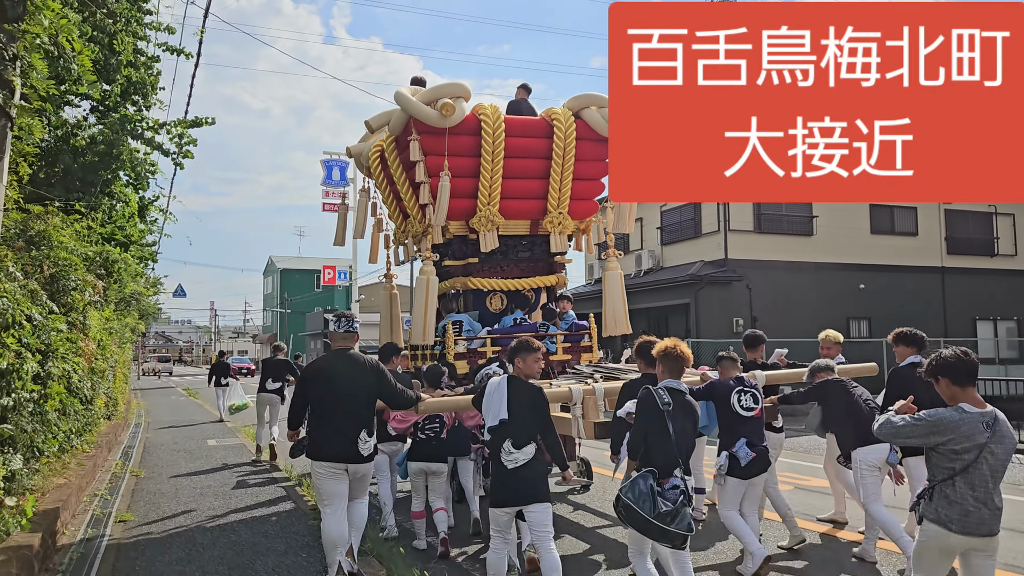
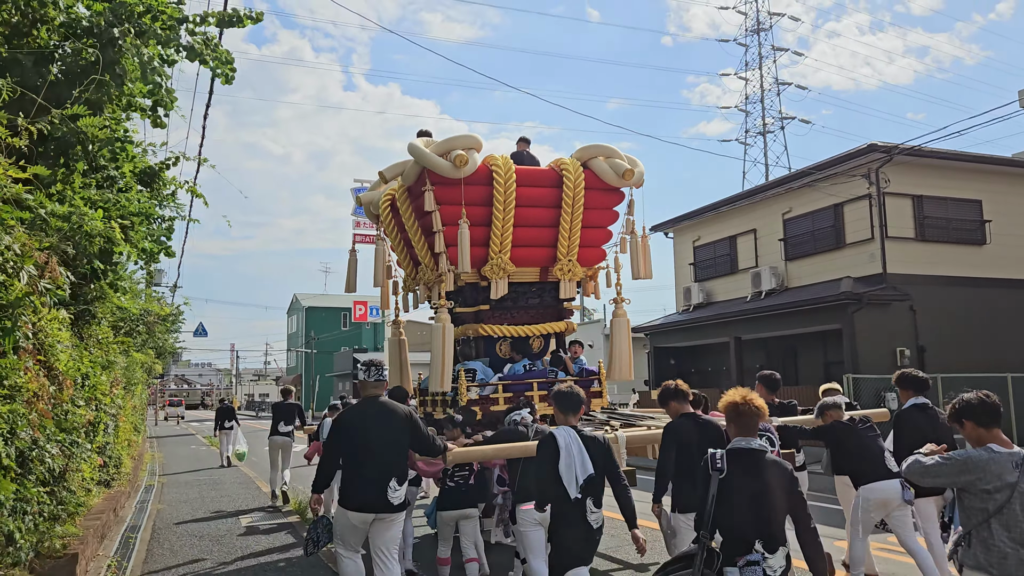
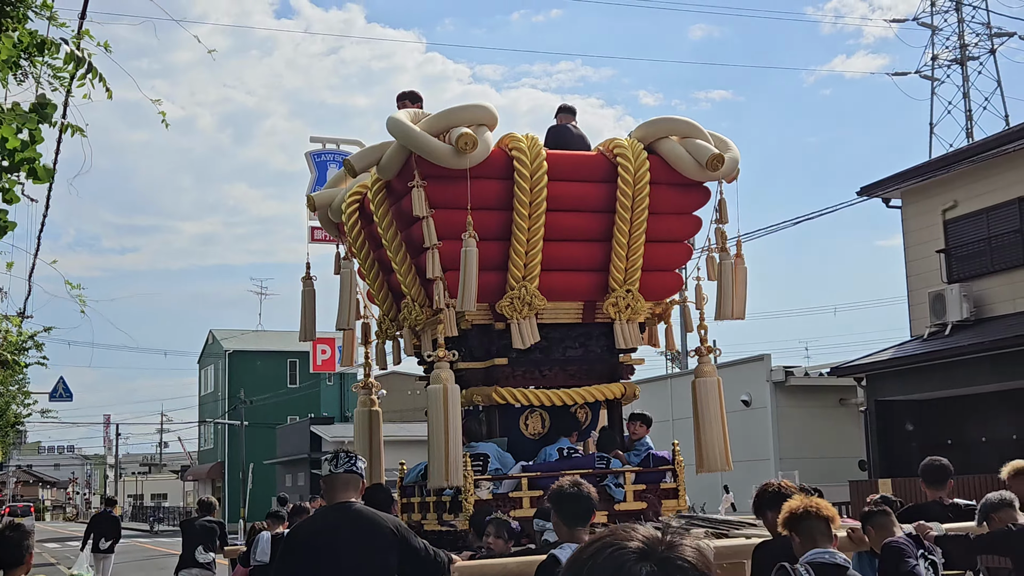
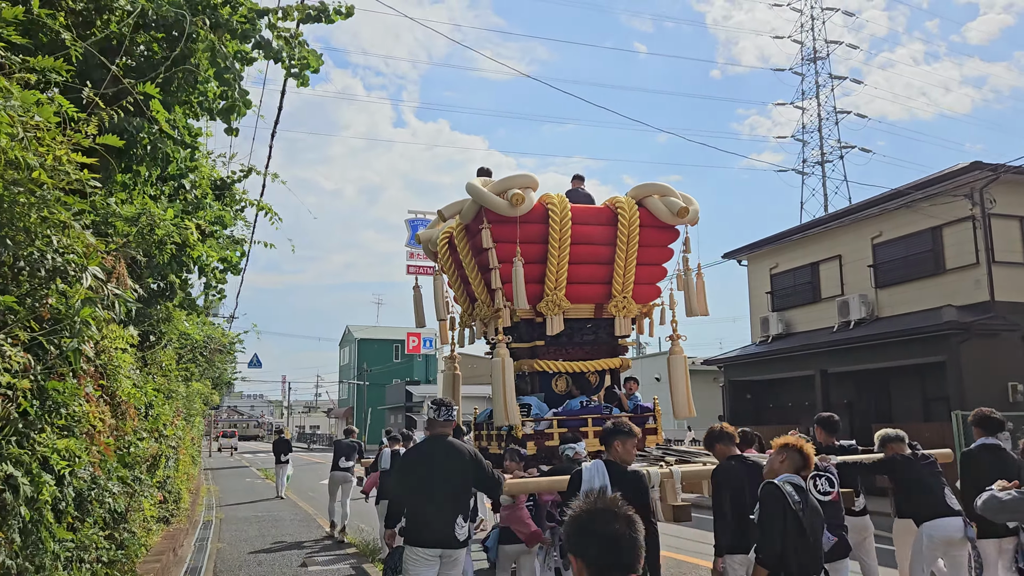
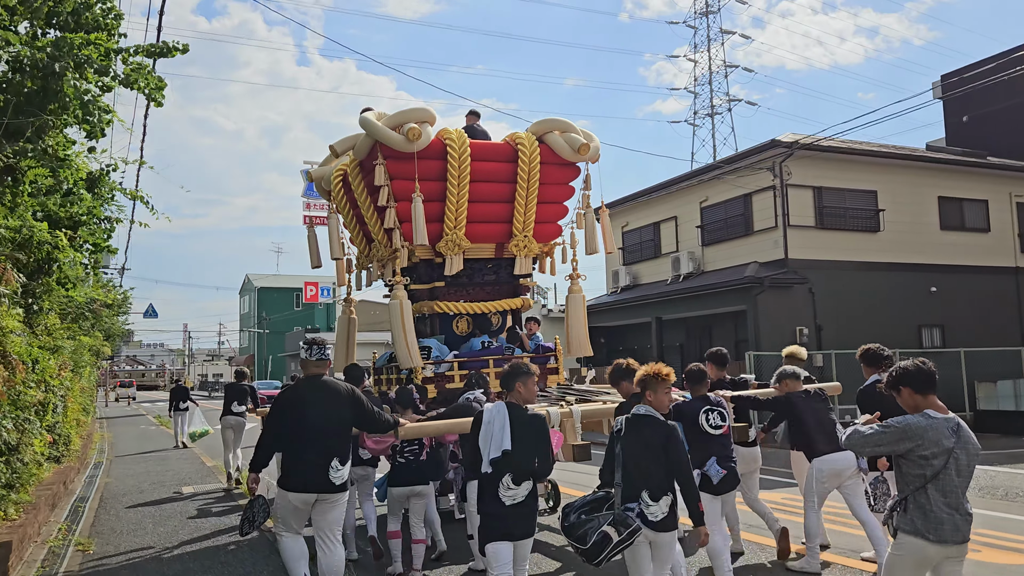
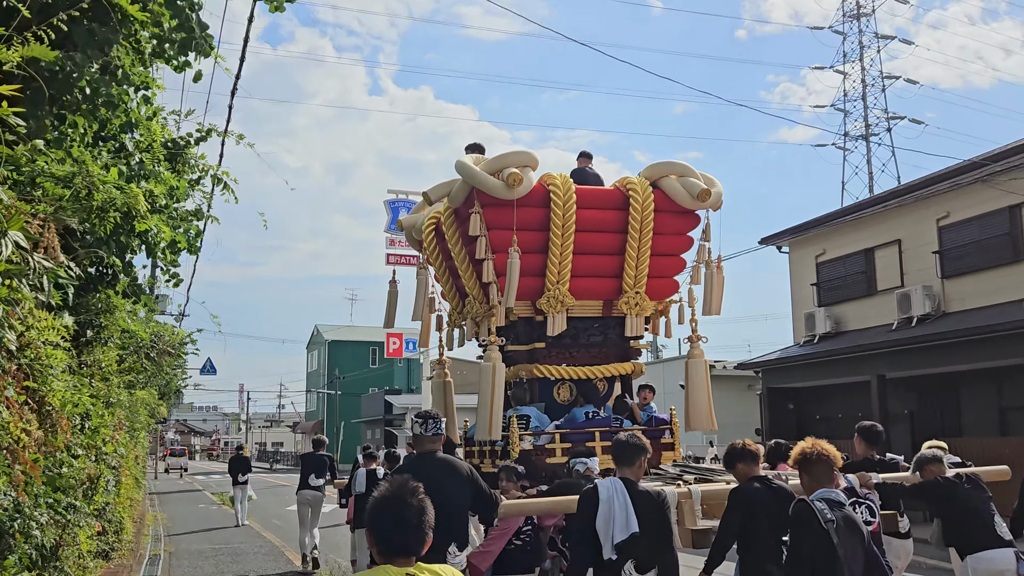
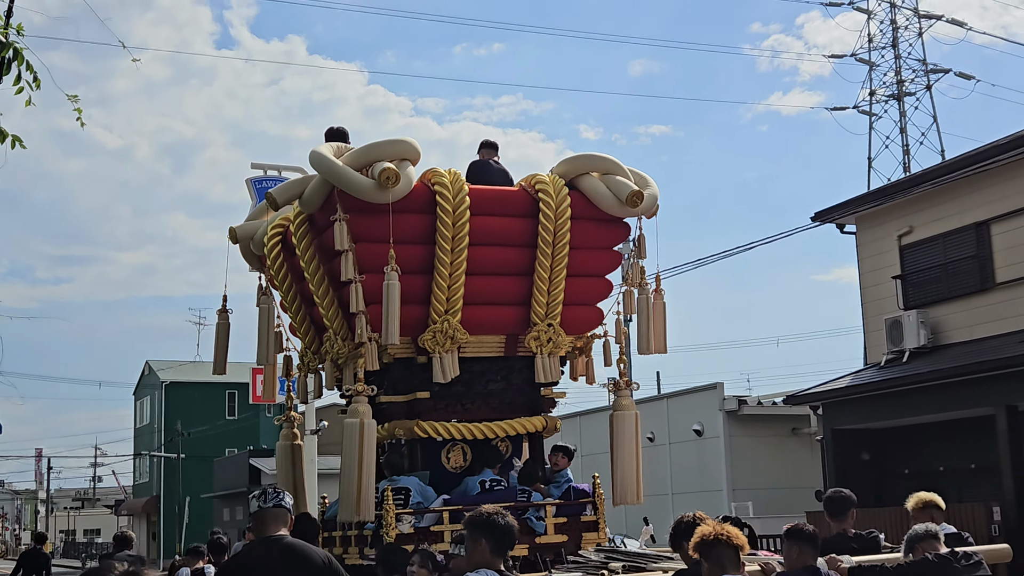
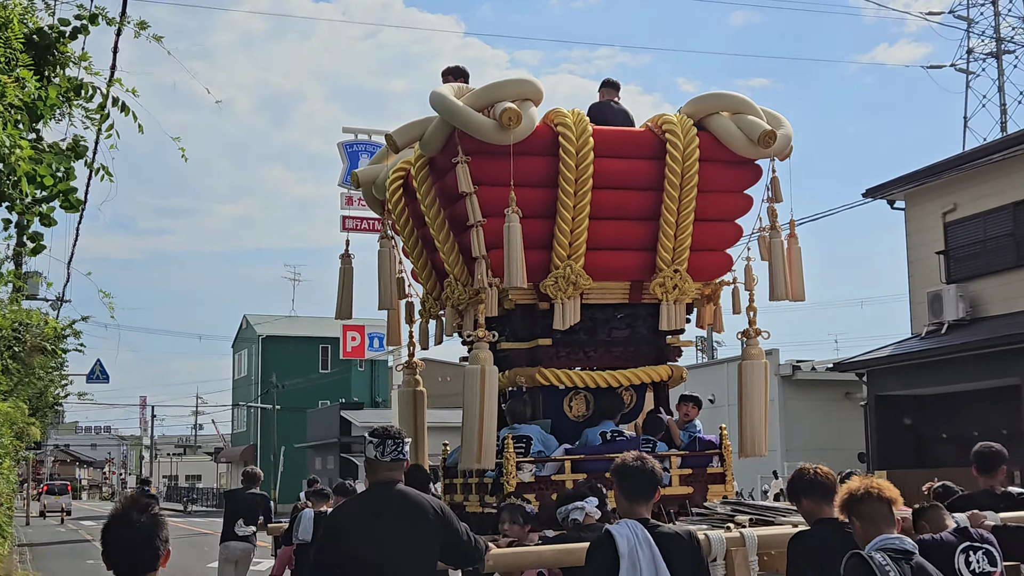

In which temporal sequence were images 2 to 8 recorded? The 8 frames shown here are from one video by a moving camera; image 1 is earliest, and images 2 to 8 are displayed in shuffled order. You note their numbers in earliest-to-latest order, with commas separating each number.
5, 2, 4, 6, 8, 3, 7
